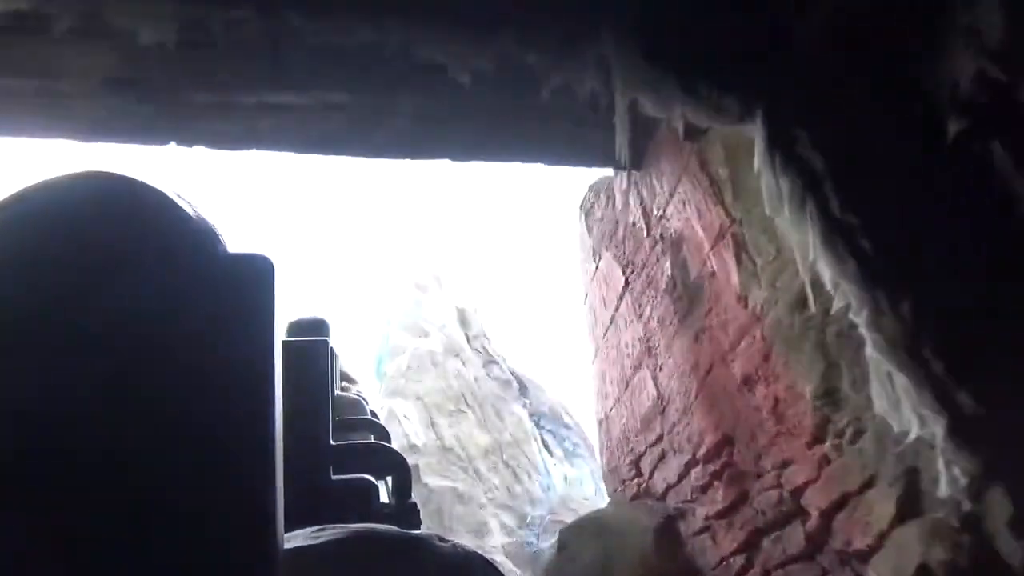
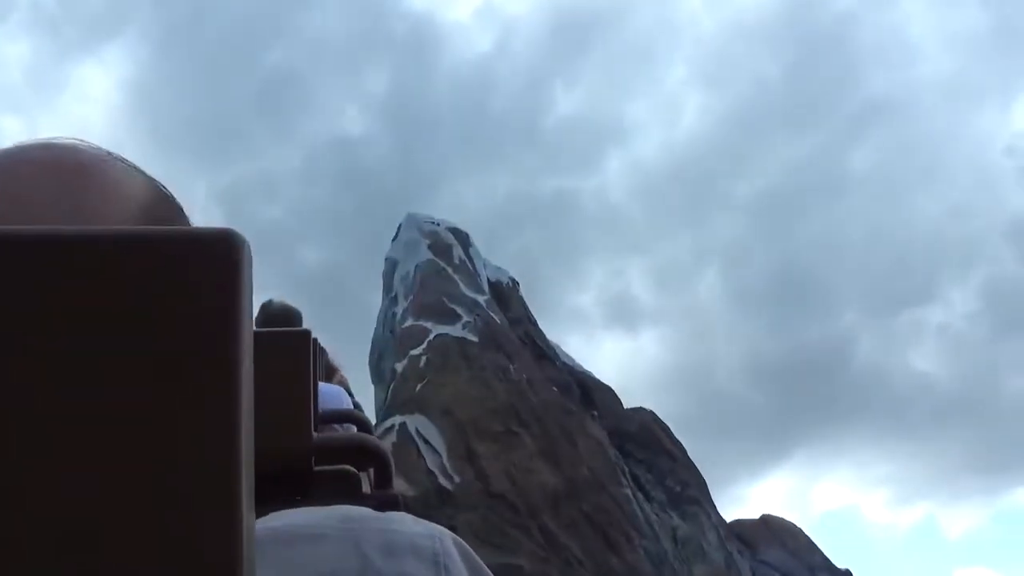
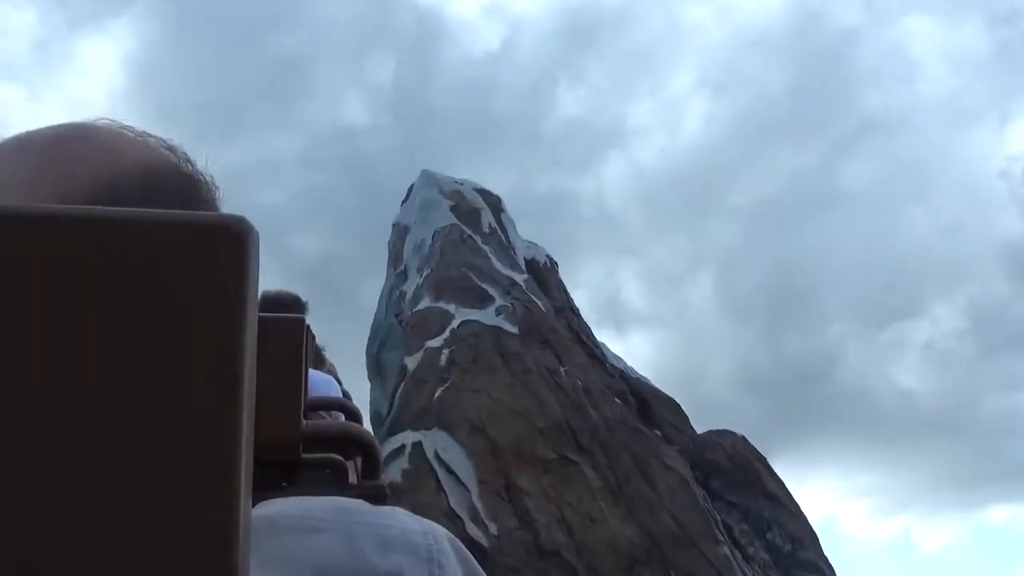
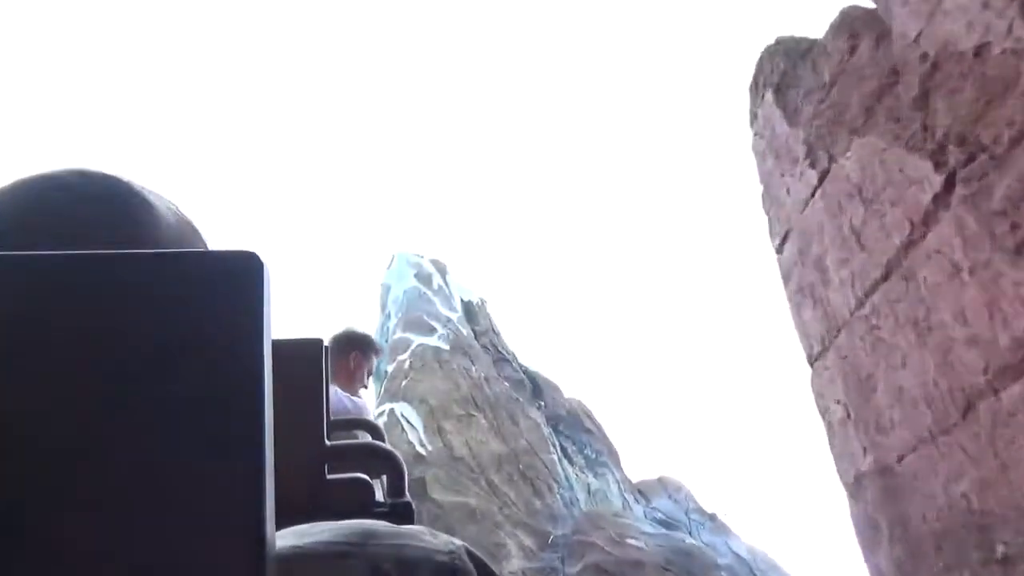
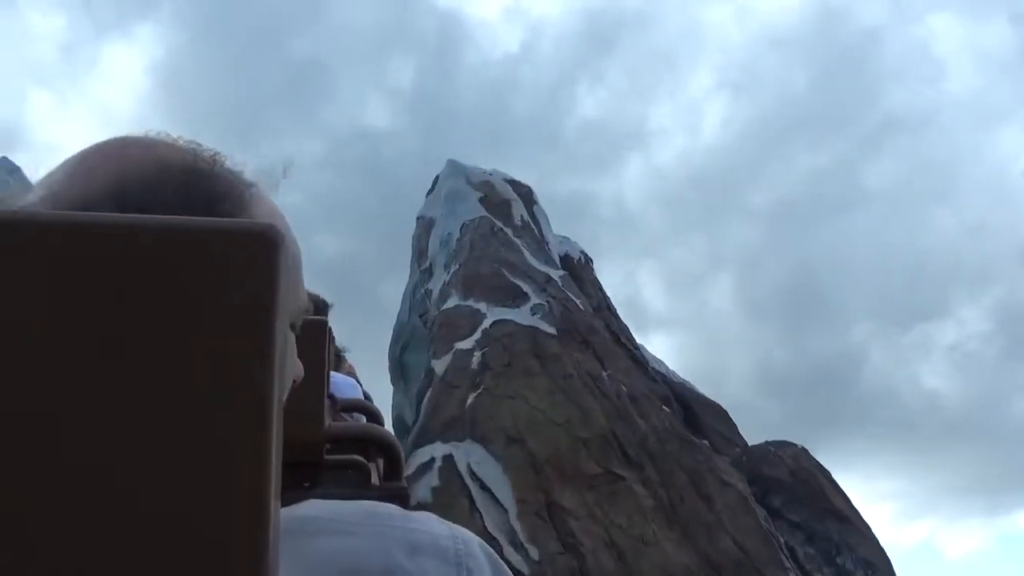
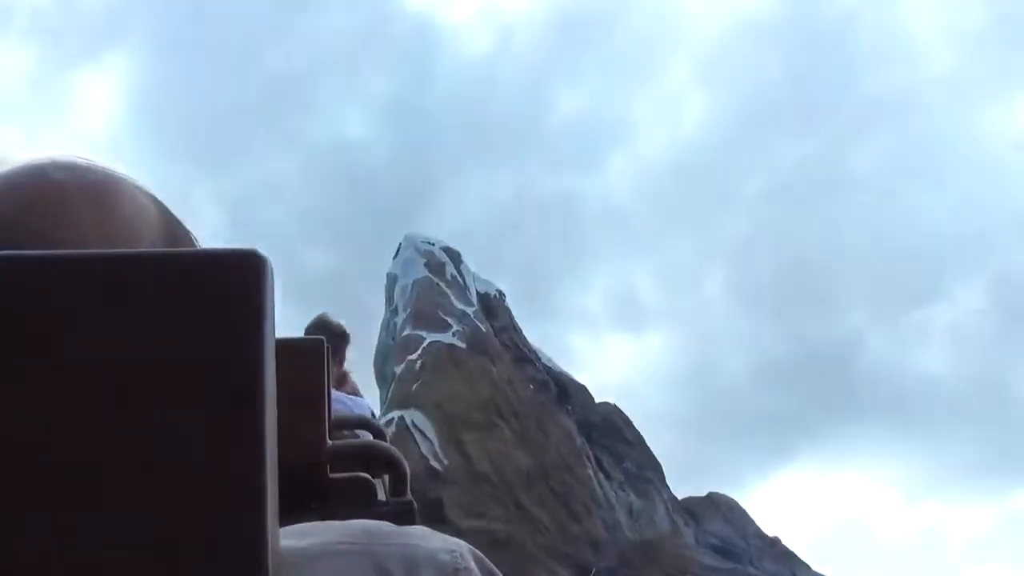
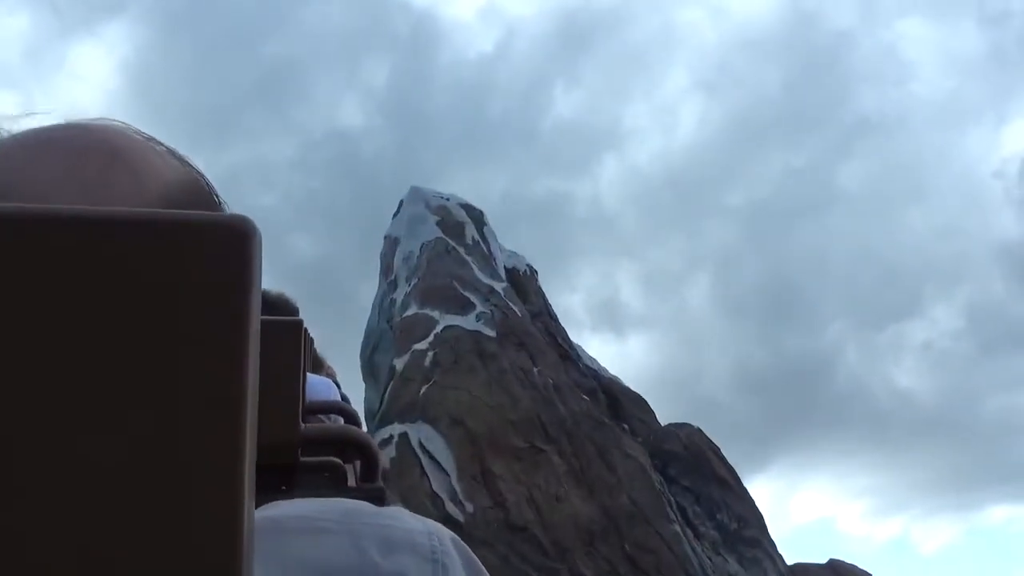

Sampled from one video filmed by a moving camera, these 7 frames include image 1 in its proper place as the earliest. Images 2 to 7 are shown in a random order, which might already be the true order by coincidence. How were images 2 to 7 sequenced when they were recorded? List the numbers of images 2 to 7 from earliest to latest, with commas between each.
4, 6, 2, 7, 3, 5
